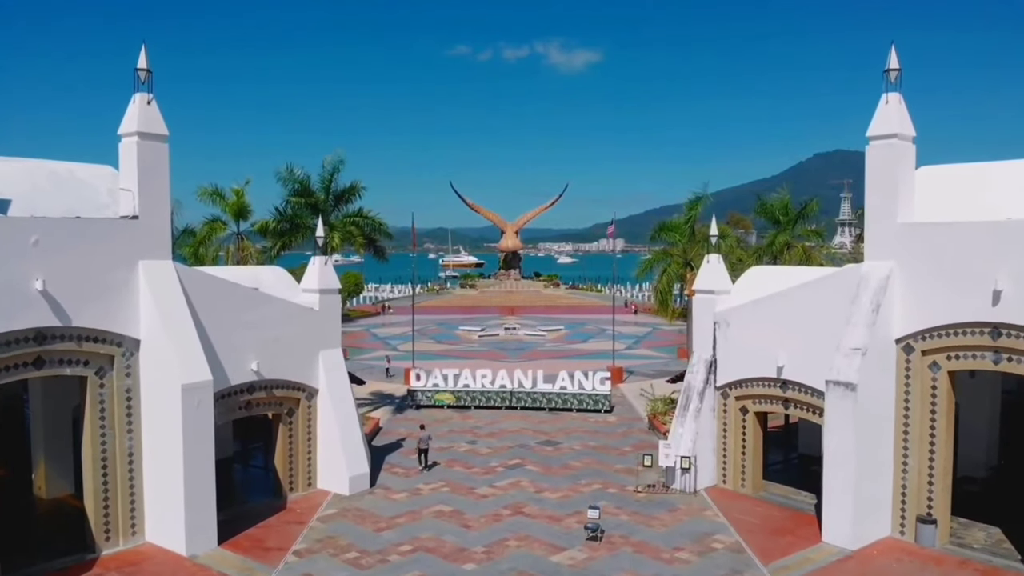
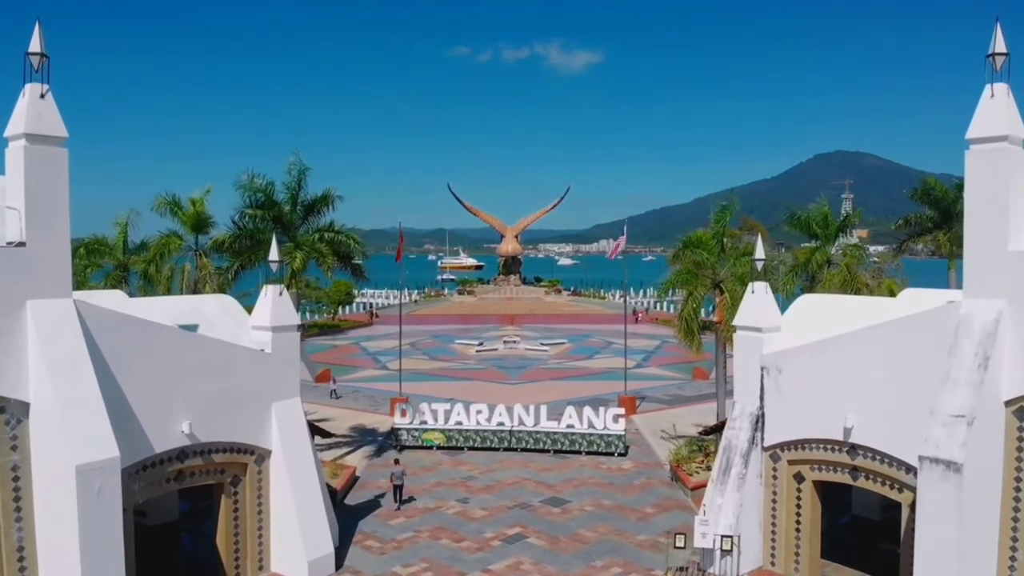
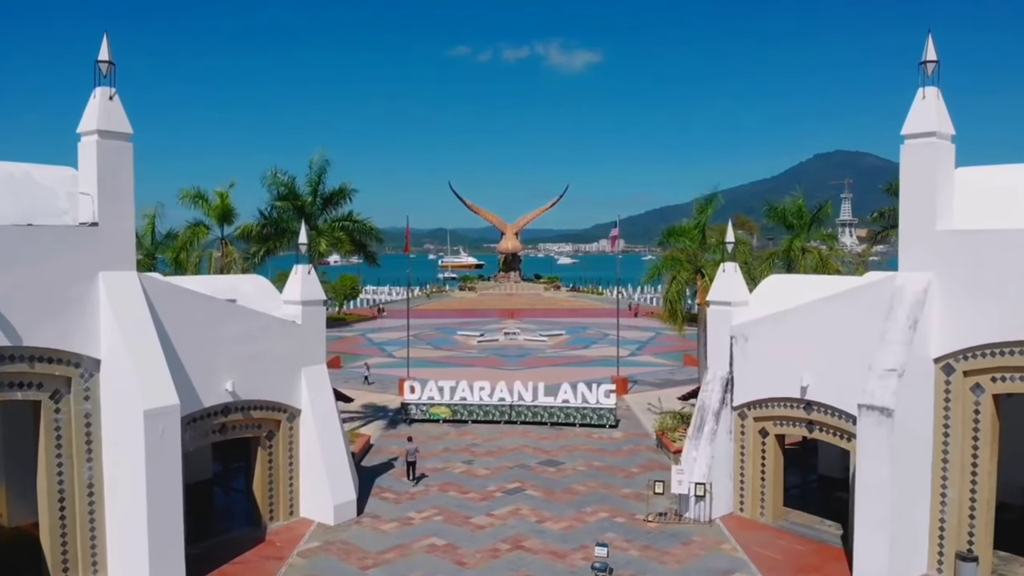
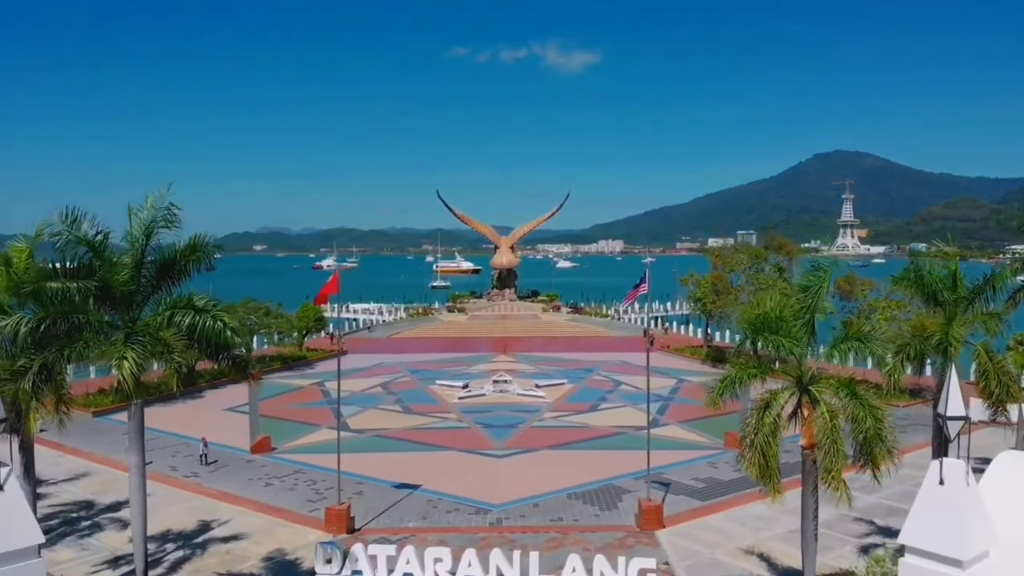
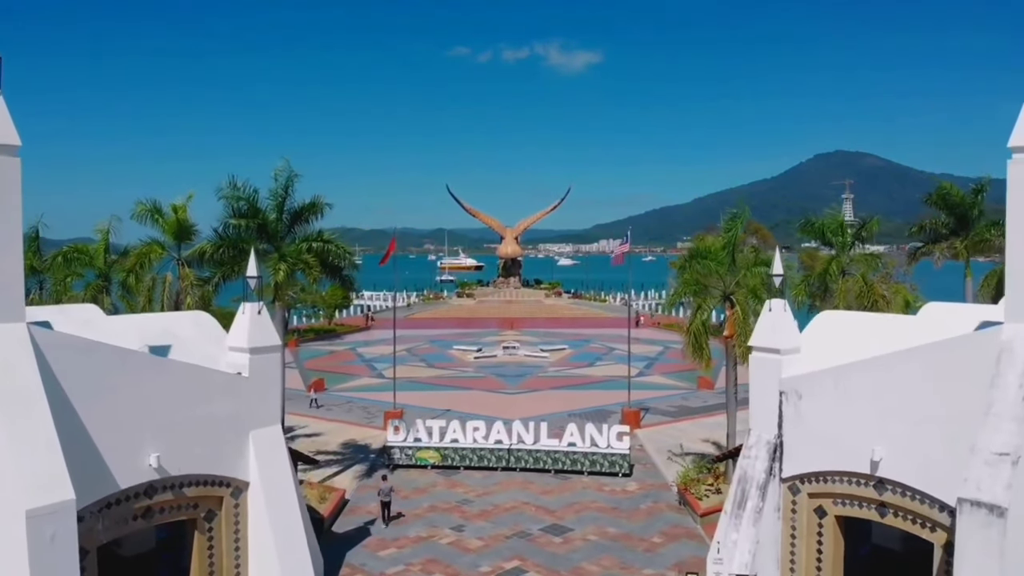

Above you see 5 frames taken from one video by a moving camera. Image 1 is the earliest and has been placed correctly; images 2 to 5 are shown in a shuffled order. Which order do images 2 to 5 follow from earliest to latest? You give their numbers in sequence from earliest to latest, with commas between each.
3, 2, 5, 4
